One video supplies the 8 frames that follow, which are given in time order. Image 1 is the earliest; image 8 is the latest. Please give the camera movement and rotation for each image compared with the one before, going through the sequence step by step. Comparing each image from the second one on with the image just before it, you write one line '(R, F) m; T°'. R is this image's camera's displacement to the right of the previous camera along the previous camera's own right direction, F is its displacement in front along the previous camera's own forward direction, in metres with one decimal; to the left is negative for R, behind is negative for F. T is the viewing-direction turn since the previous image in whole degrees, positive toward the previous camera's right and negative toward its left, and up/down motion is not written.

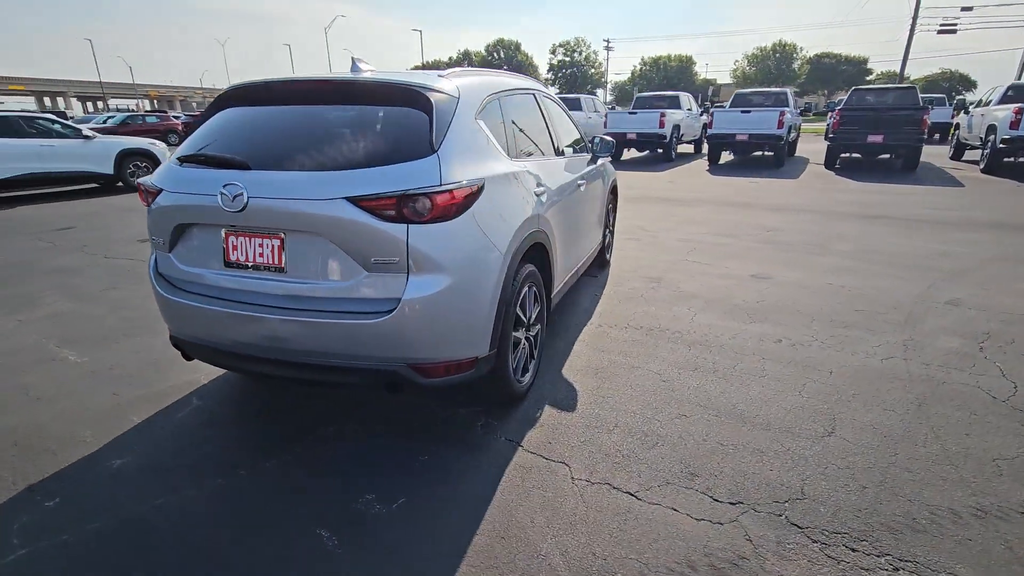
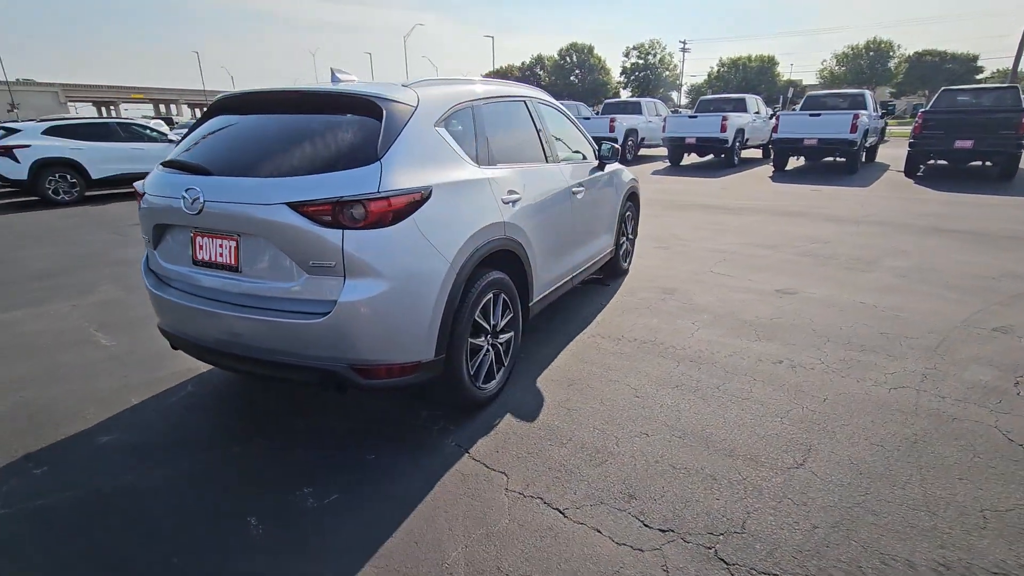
(+0.6, 0.0) m; -7°
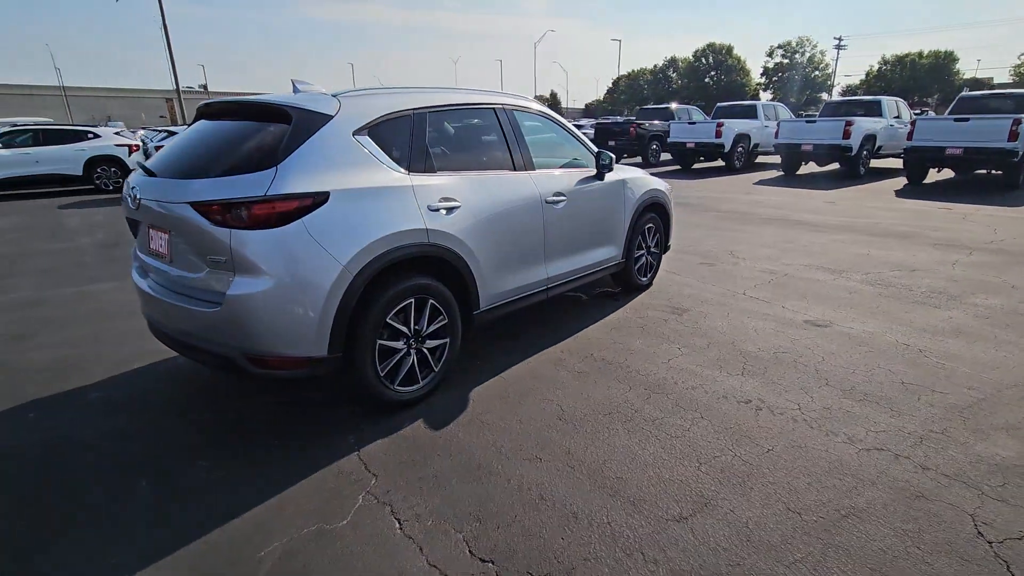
(+1.2, +0.2) m; -13°
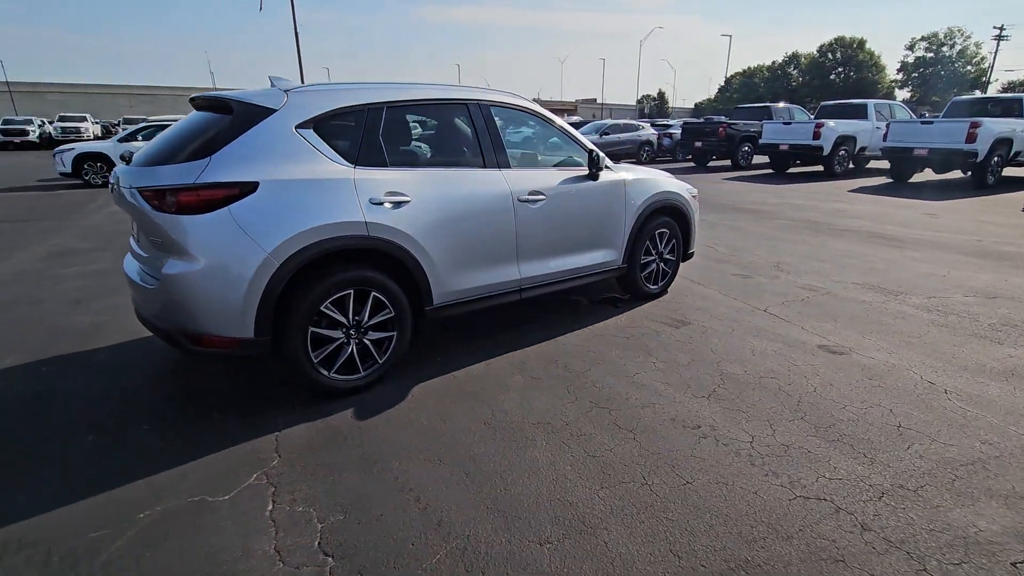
(+1.0, +0.2) m; -10°
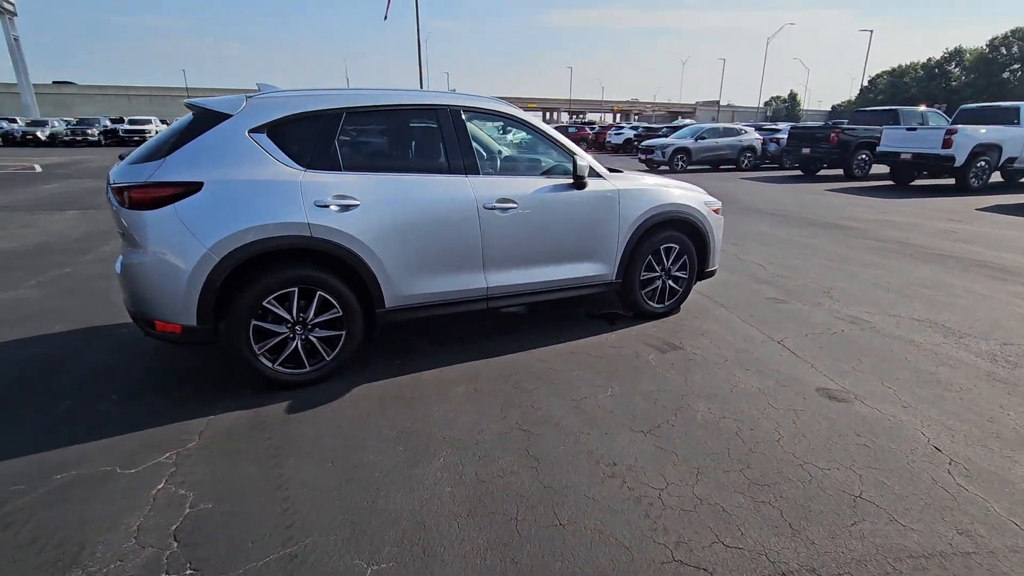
(+1.0, +0.2) m; -11°
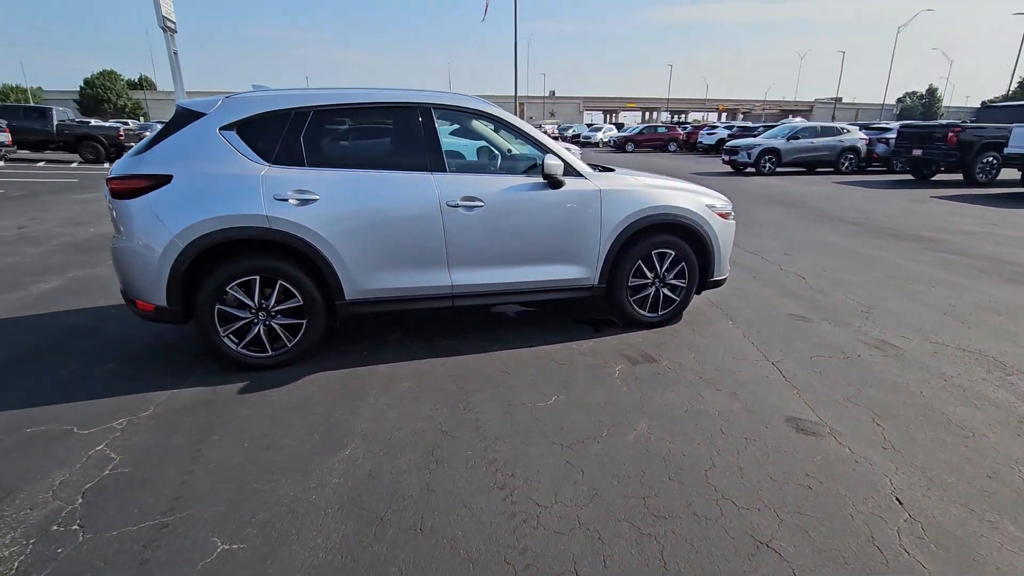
(+1.0, +0.2) m; -10°
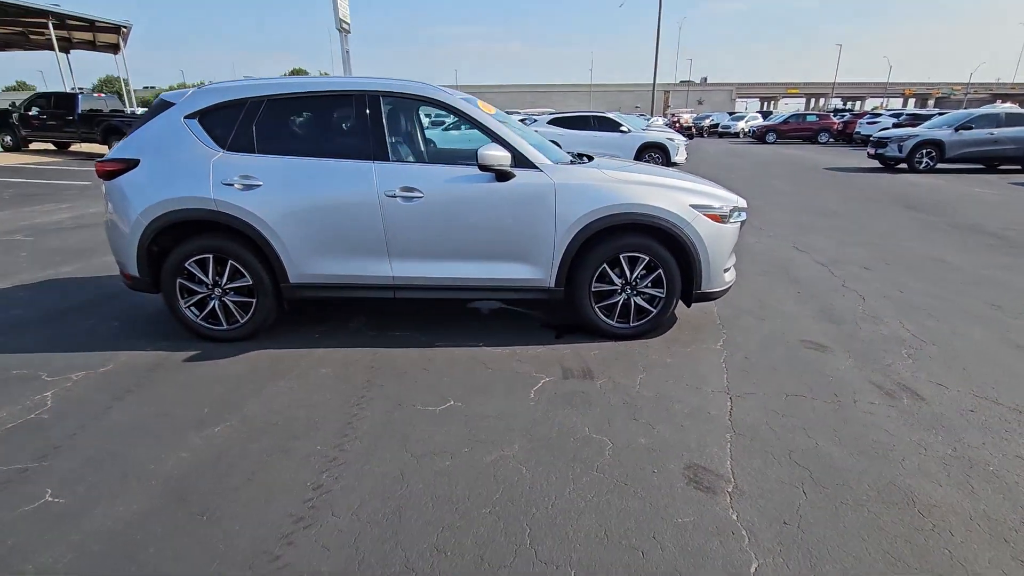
(+1.4, +0.4) m; -14°
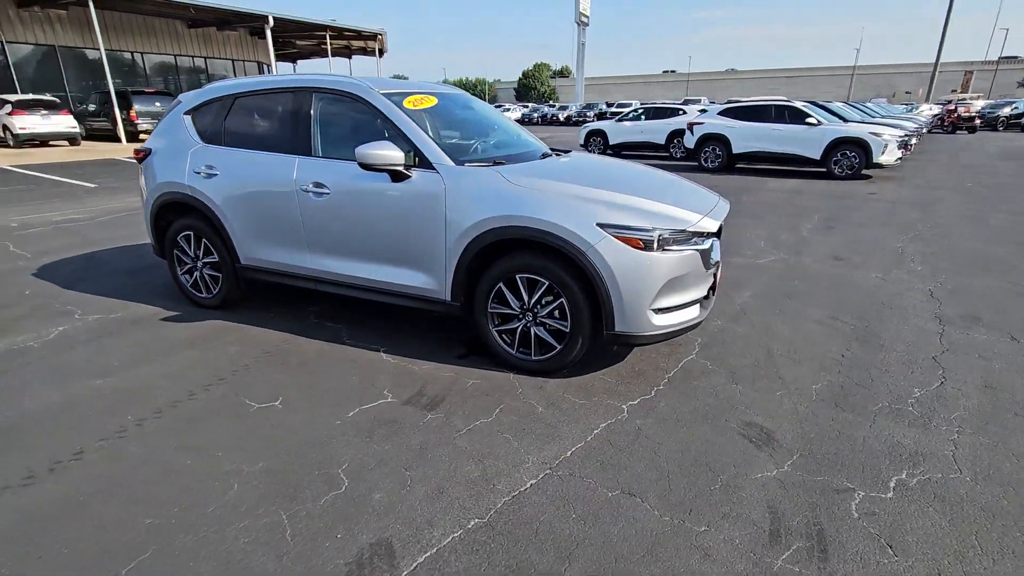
(+2.1, +0.8) m; -23°
